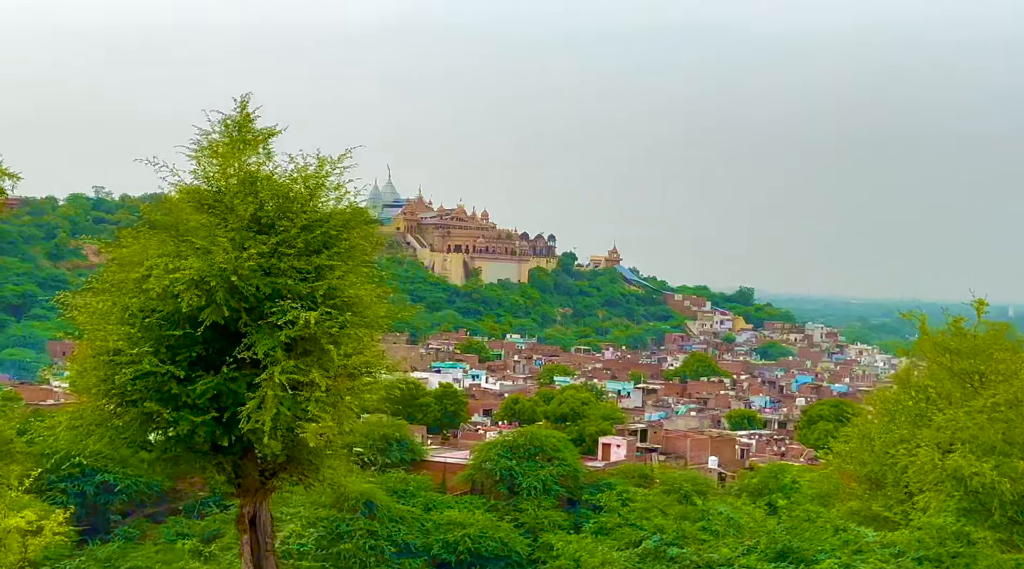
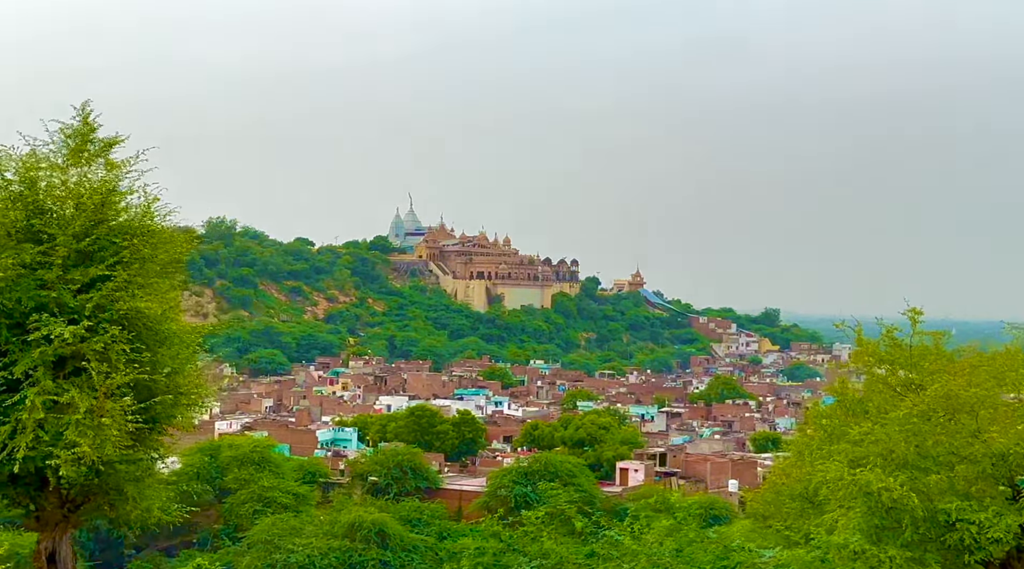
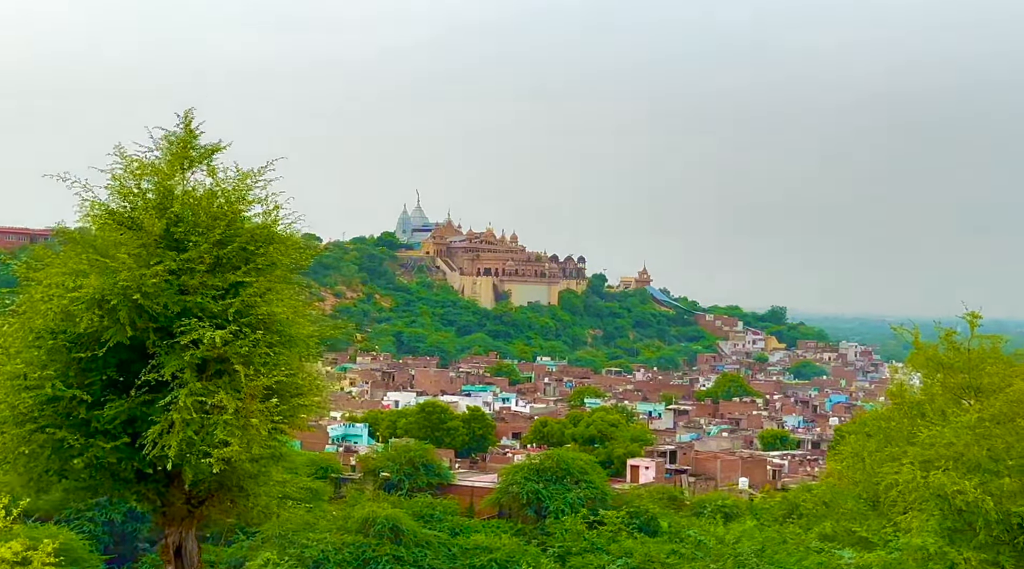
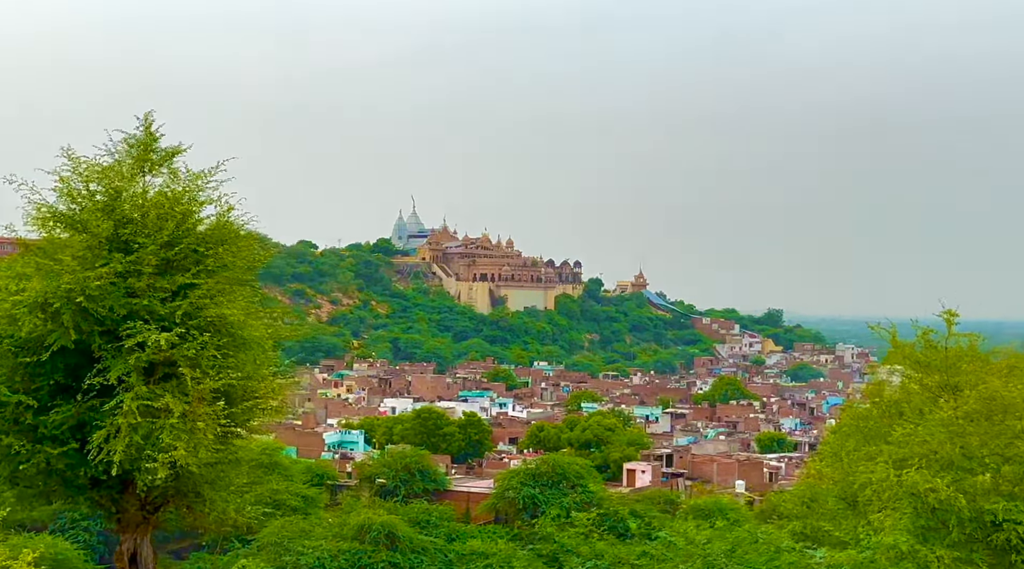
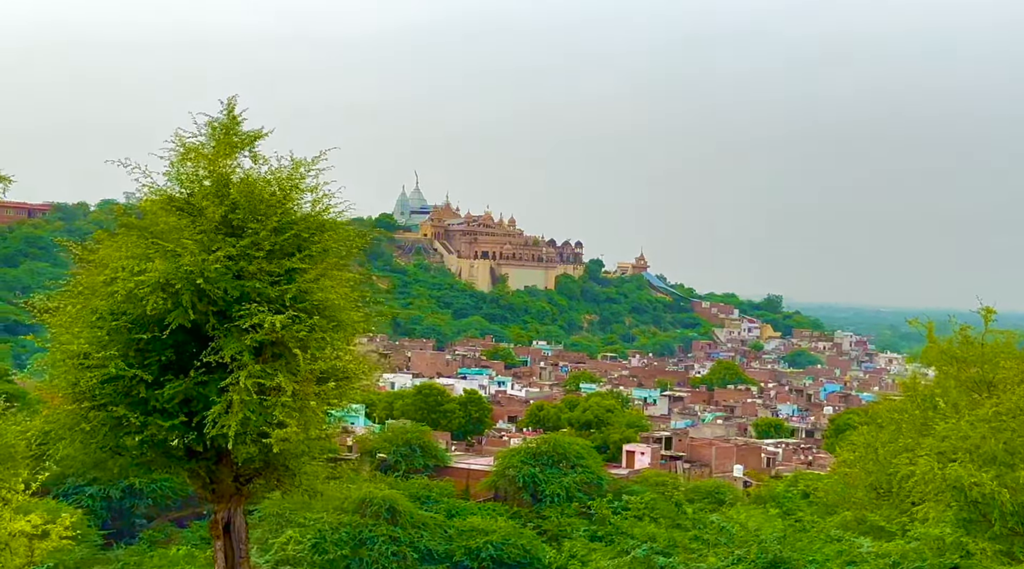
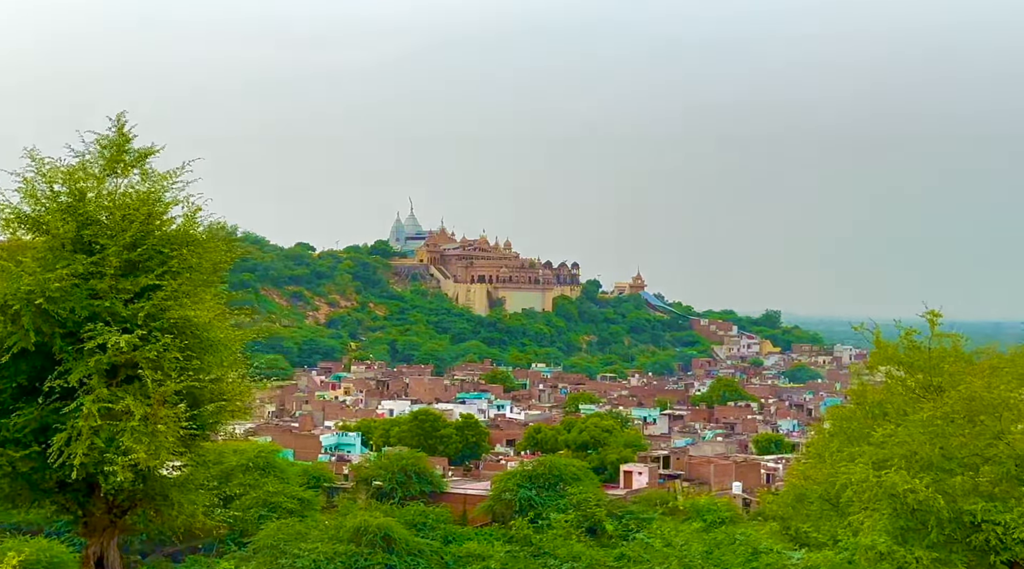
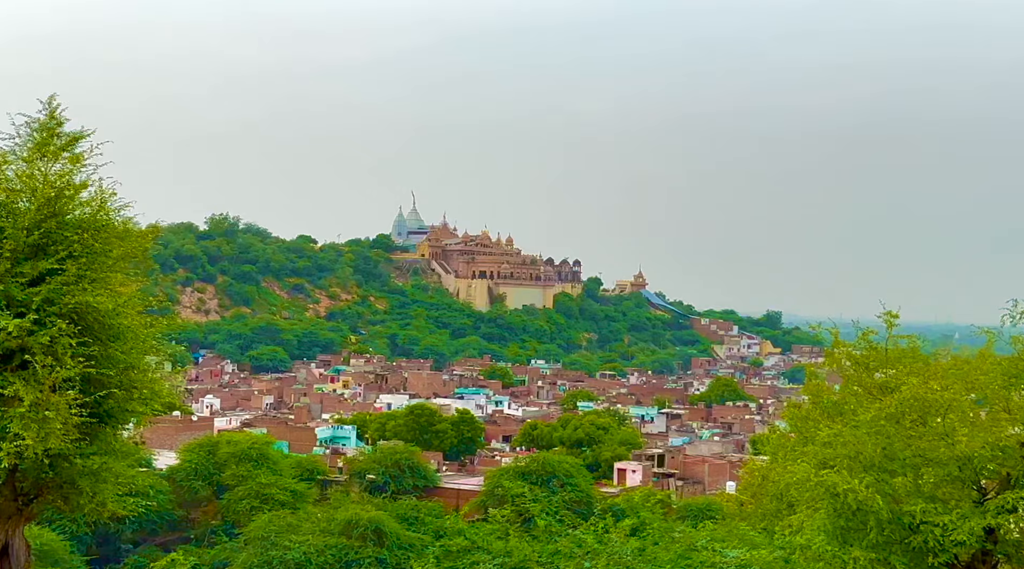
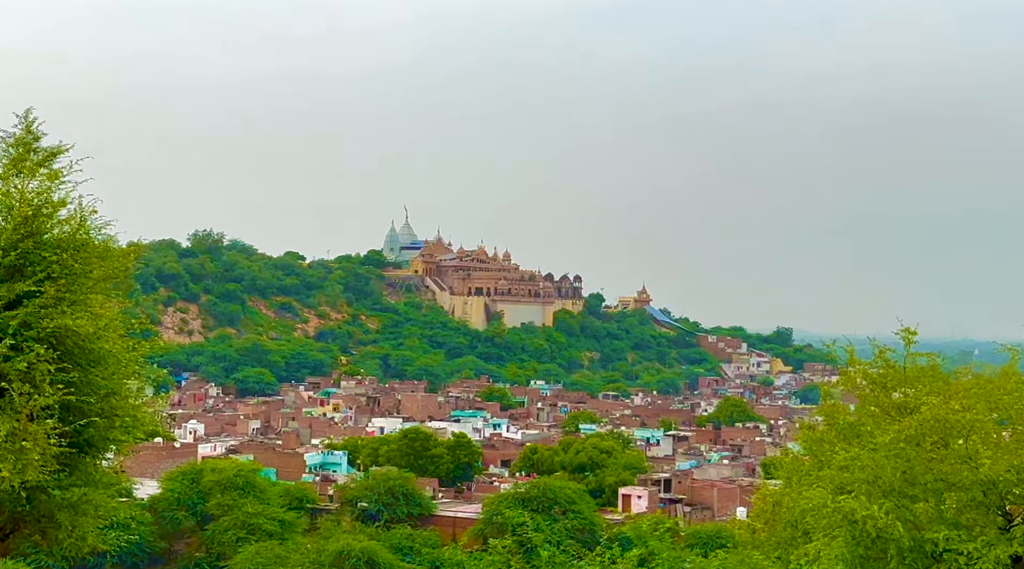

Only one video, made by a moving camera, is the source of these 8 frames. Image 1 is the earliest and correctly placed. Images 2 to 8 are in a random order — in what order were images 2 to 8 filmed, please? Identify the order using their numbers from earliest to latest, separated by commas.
5, 3, 4, 6, 2, 7, 8
